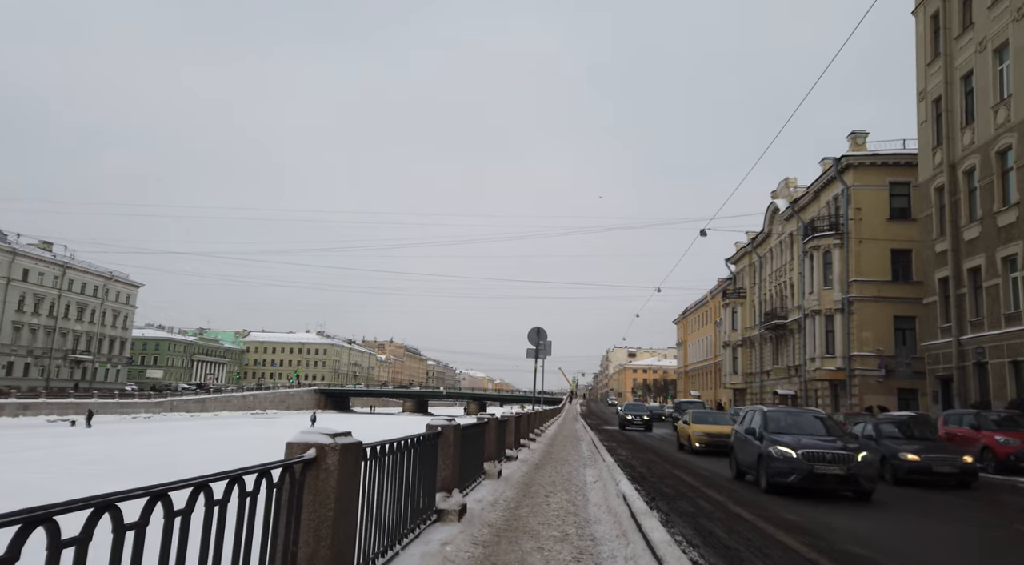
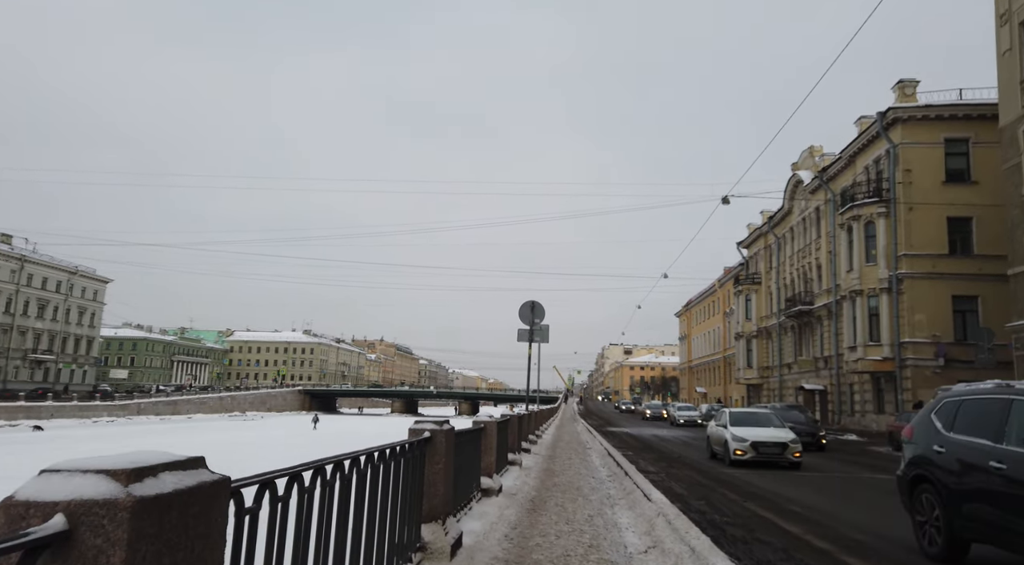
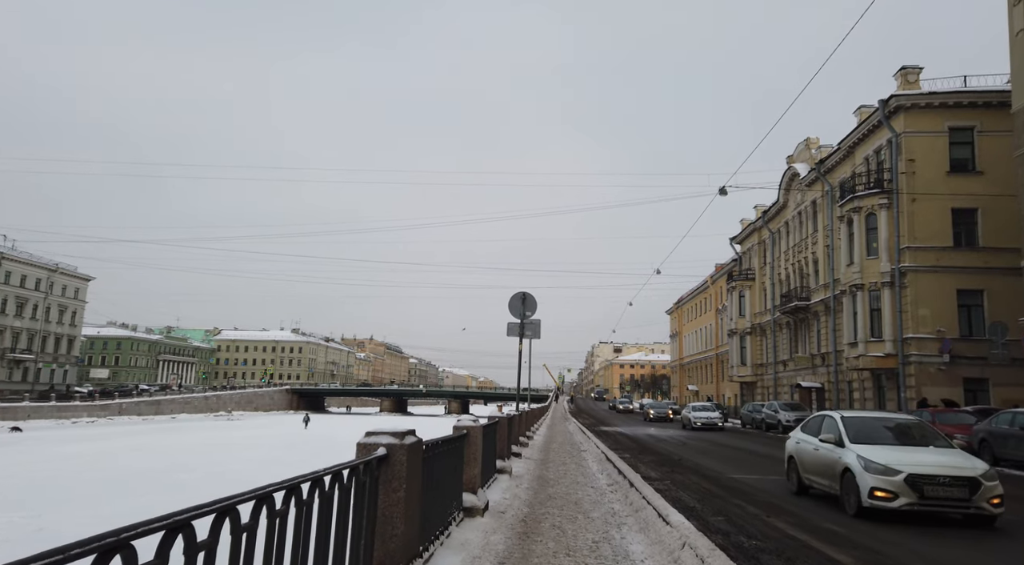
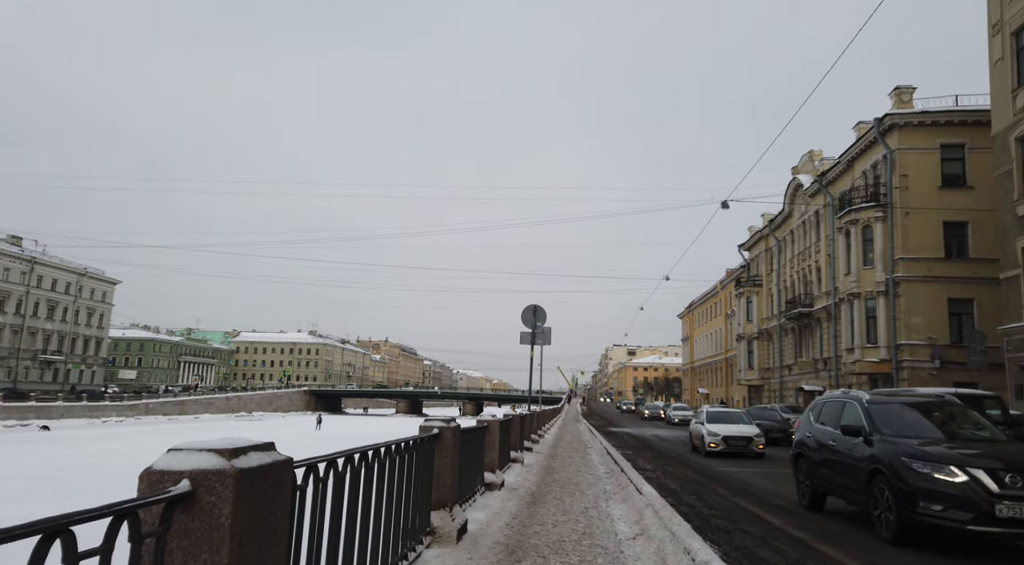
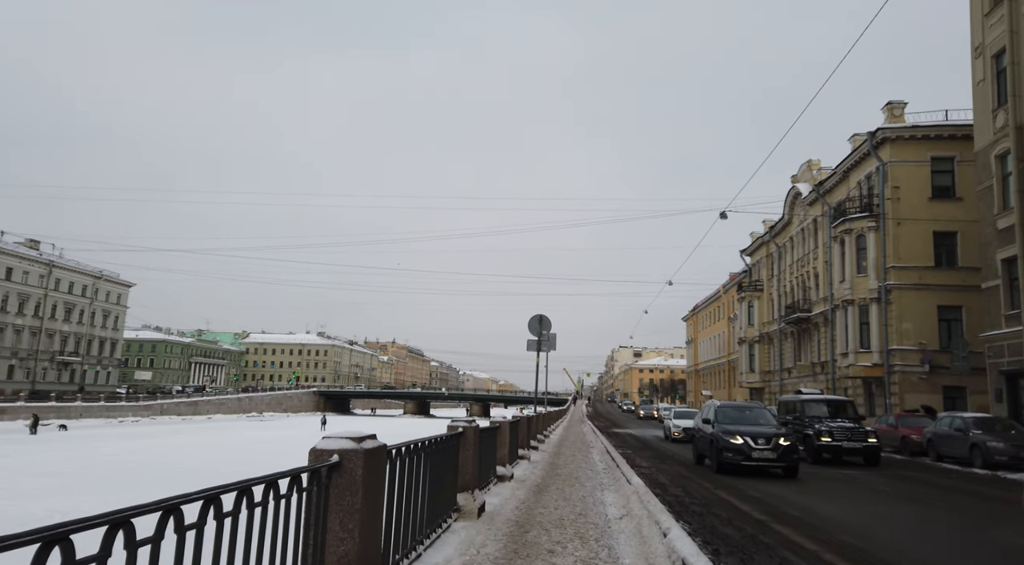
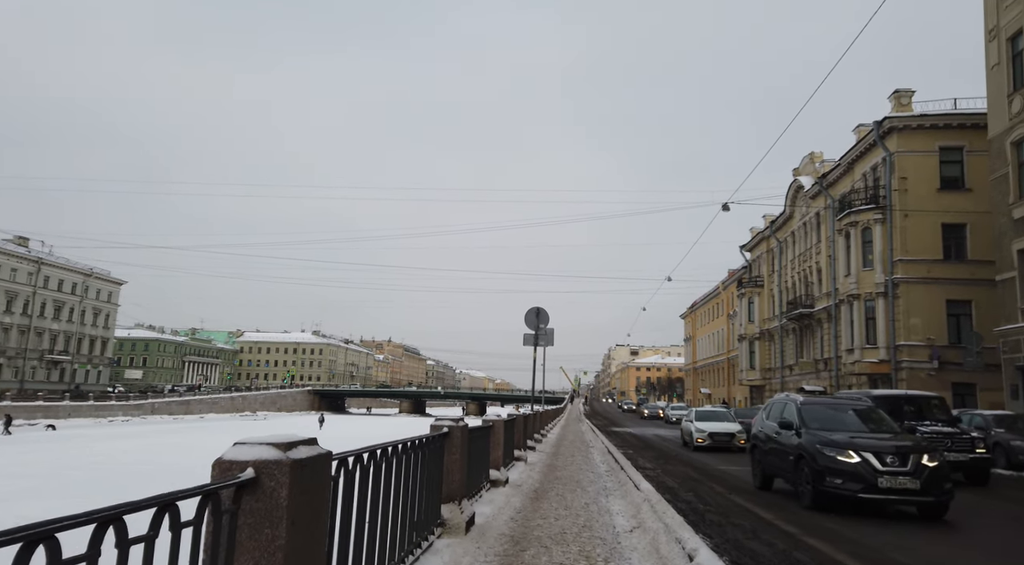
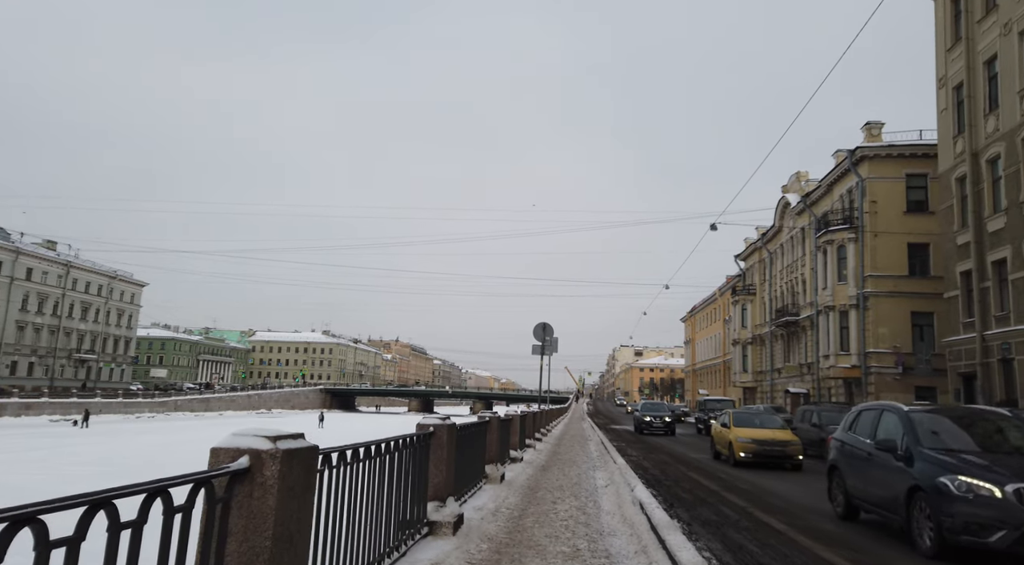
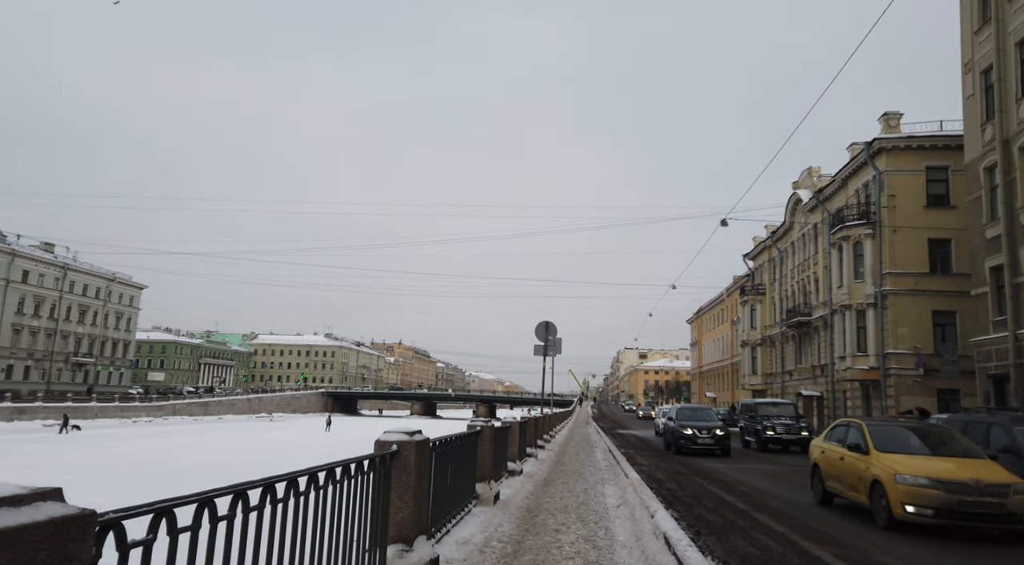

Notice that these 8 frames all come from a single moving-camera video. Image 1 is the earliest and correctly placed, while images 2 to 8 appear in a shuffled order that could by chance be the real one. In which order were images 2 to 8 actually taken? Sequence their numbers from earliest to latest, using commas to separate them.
7, 8, 5, 6, 4, 2, 3
